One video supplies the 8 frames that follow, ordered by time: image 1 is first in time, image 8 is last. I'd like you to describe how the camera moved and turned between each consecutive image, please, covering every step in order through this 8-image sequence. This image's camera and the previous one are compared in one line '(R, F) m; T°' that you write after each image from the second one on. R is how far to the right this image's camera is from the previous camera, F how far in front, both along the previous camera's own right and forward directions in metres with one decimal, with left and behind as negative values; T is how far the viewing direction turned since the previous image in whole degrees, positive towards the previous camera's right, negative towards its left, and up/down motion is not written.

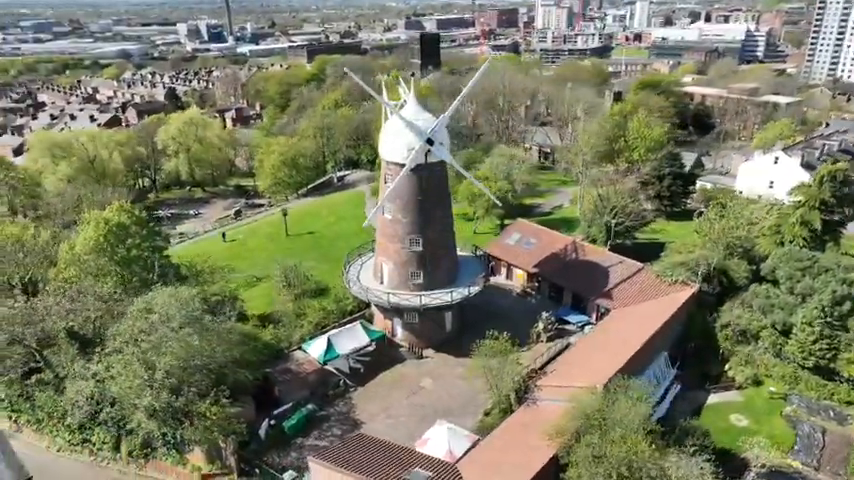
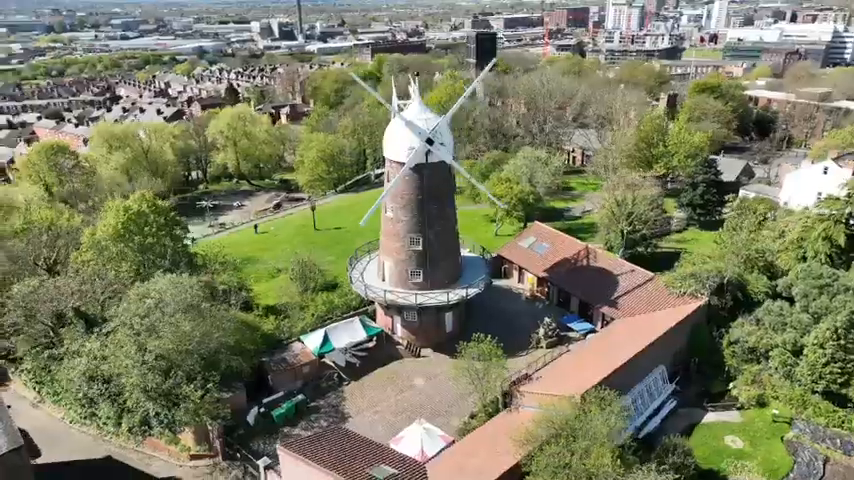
(+3.2, +0.1) m; -6°
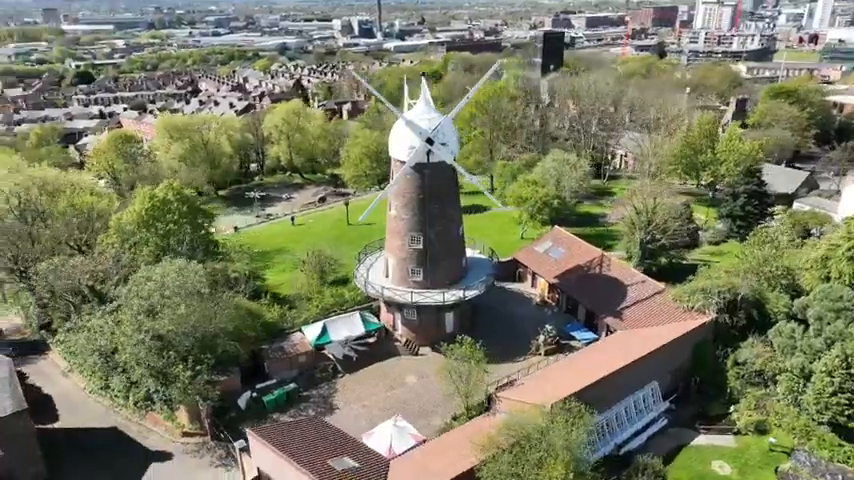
(+3.7, +0.1) m; -7°
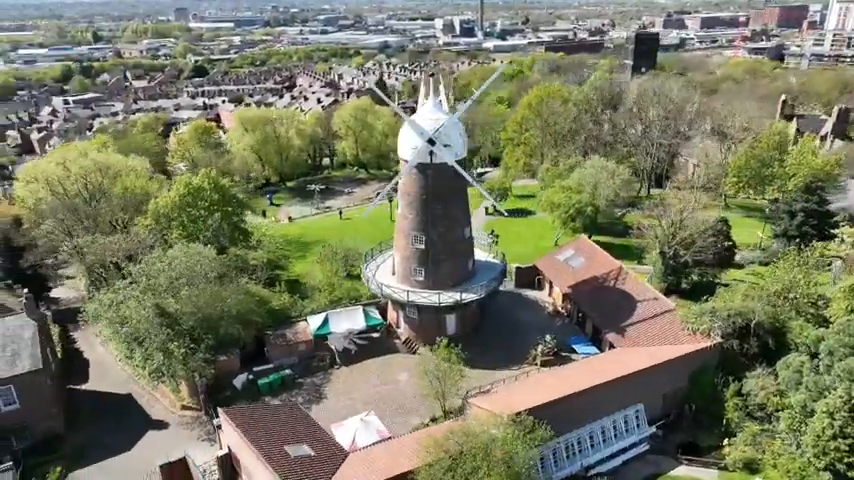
(+4.8, +0.3) m; -9°
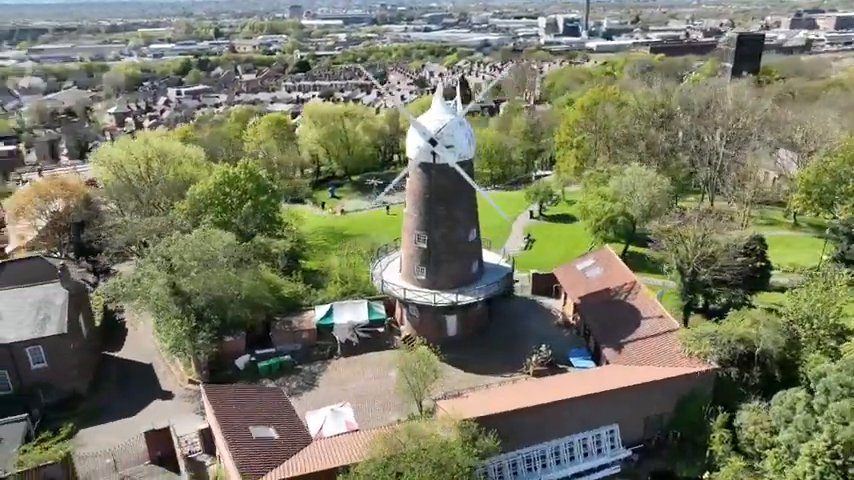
(+4.8, +0.2) m; -9°
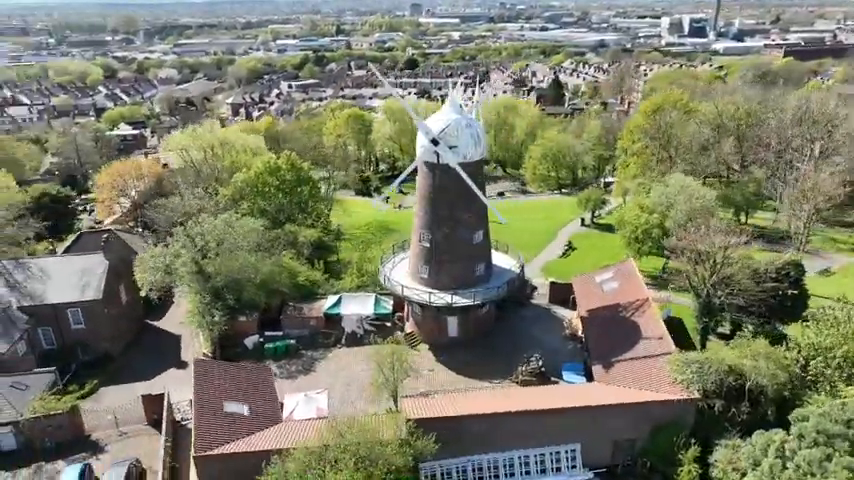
(+5.4, +0.3) m; -10°
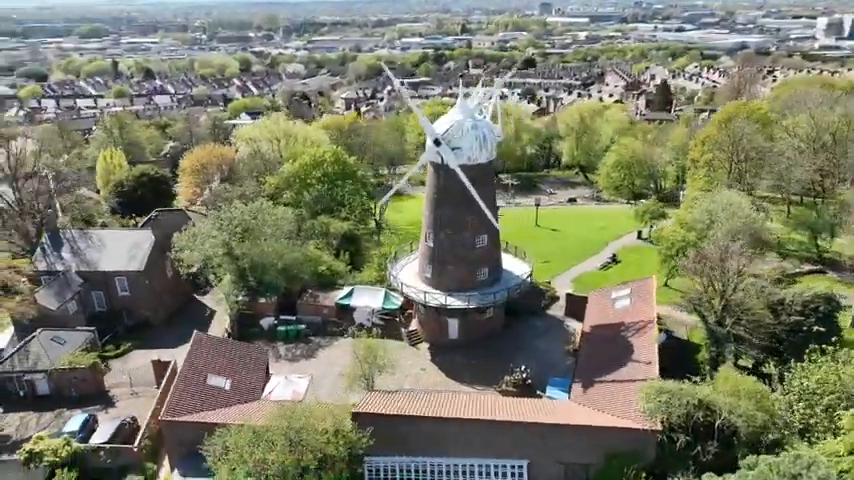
(+5.8, +0.4) m; -11°
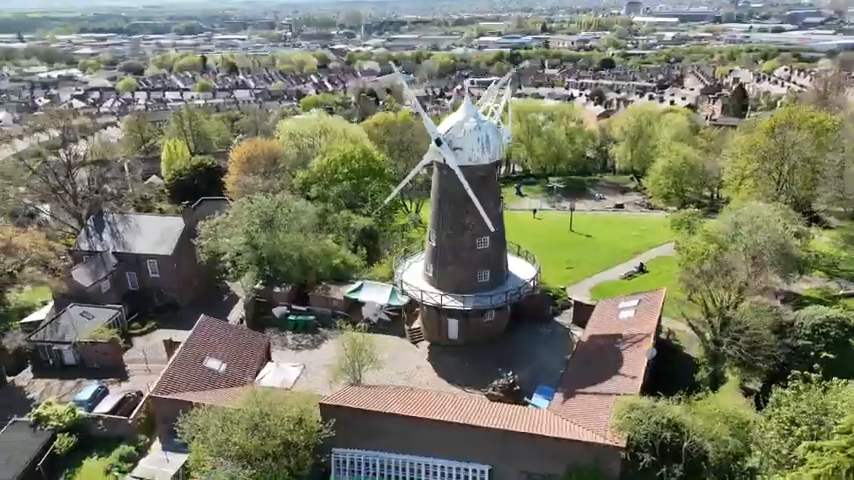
(+3.7, +0.1) m; -7°
